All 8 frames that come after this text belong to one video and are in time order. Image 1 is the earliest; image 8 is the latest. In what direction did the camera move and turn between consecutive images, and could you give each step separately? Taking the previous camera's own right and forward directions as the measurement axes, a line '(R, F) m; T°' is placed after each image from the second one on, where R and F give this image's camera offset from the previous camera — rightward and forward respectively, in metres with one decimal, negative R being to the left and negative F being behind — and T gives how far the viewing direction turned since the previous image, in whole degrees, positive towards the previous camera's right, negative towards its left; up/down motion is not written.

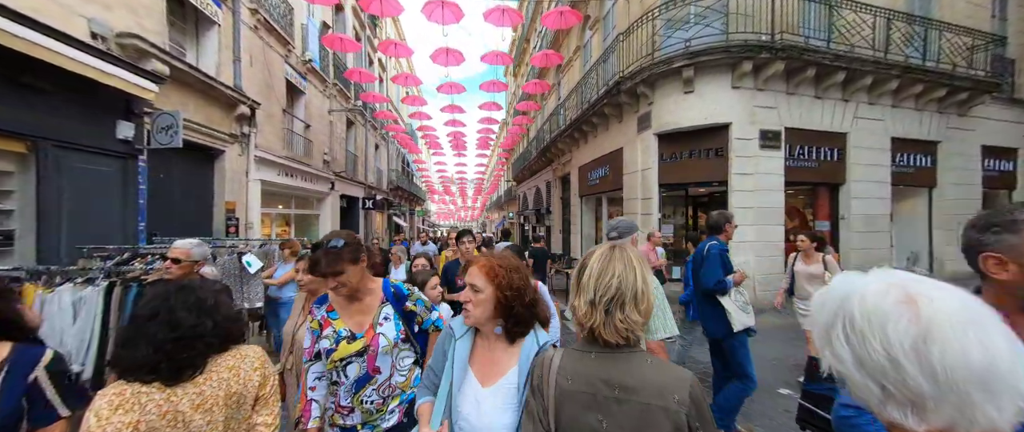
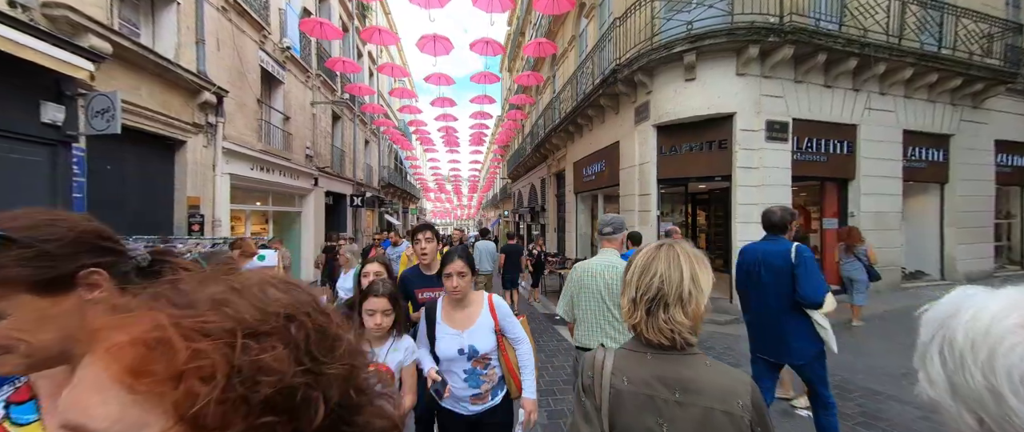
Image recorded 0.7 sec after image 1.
(+0.2, +0.5) m; +1°
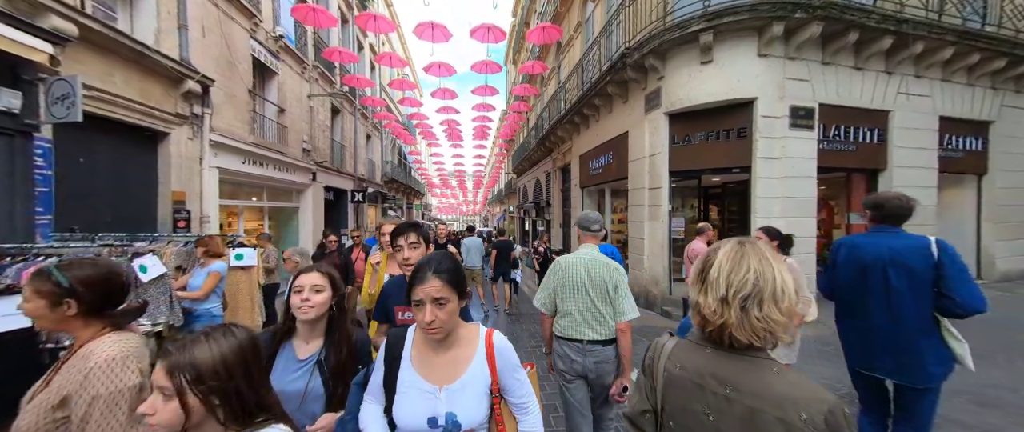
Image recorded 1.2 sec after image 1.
(+0.1, +0.4) m; -1°
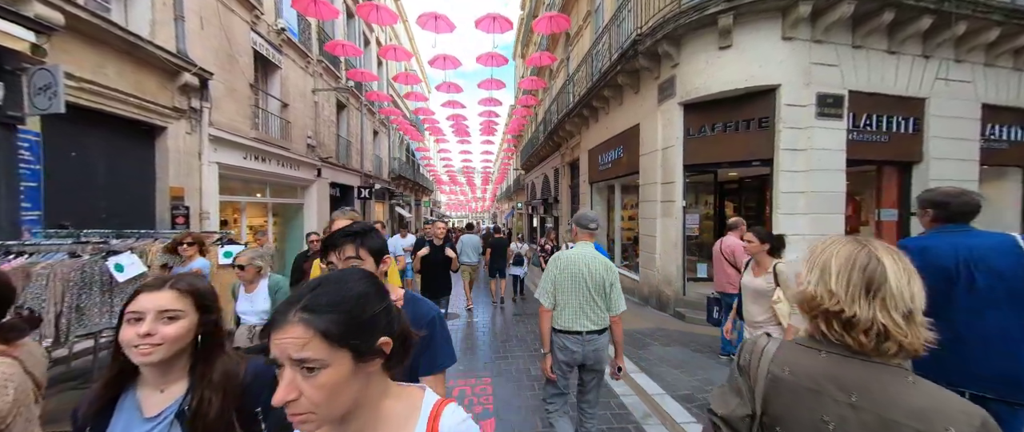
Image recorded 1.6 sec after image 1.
(+0.1, +0.3) m; -2°
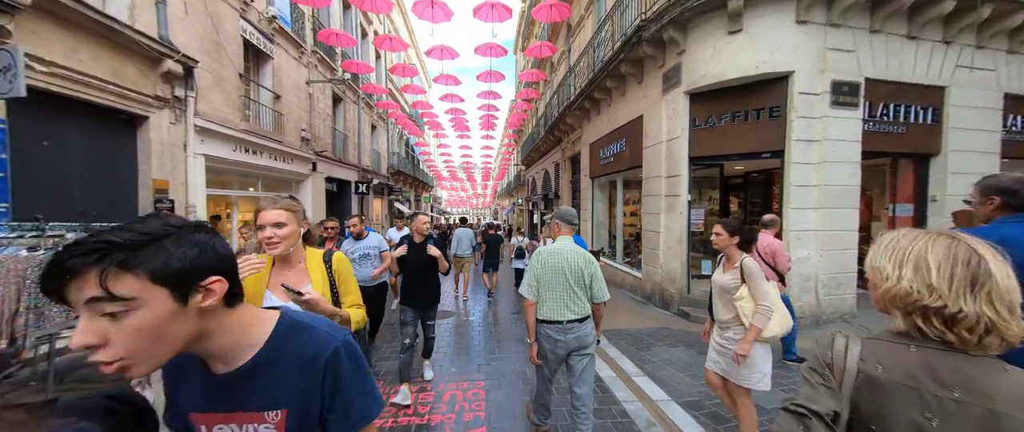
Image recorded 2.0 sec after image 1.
(+0.1, +0.3) m; 0°
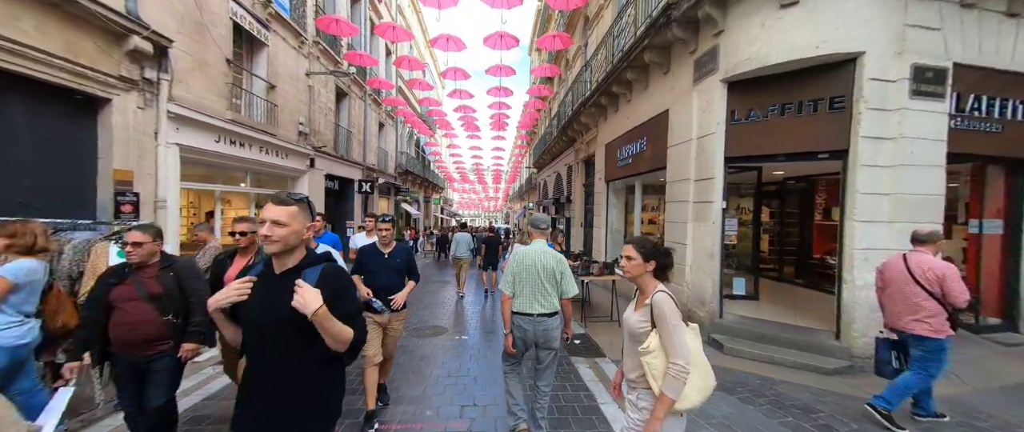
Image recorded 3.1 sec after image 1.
(+0.1, +0.8) m; -2°
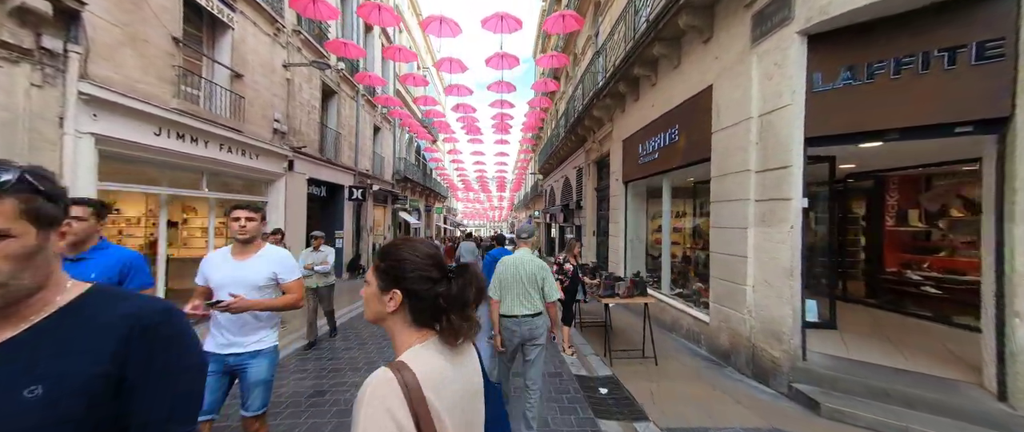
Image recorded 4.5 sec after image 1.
(0.0, +1.4) m; -1°
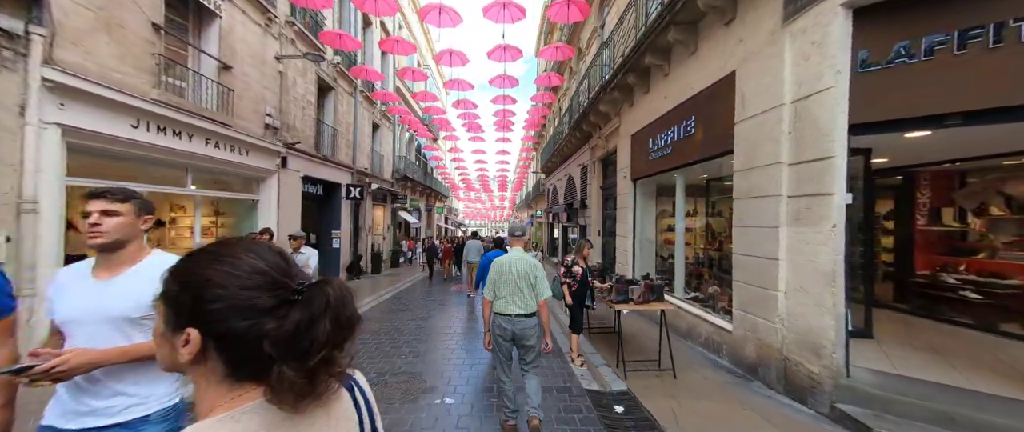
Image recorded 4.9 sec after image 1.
(0.0, +0.4) m; 0°
